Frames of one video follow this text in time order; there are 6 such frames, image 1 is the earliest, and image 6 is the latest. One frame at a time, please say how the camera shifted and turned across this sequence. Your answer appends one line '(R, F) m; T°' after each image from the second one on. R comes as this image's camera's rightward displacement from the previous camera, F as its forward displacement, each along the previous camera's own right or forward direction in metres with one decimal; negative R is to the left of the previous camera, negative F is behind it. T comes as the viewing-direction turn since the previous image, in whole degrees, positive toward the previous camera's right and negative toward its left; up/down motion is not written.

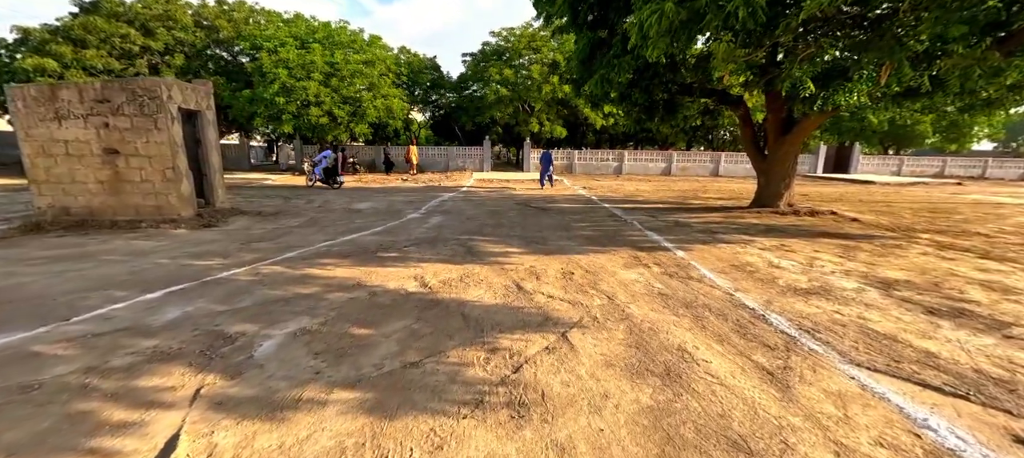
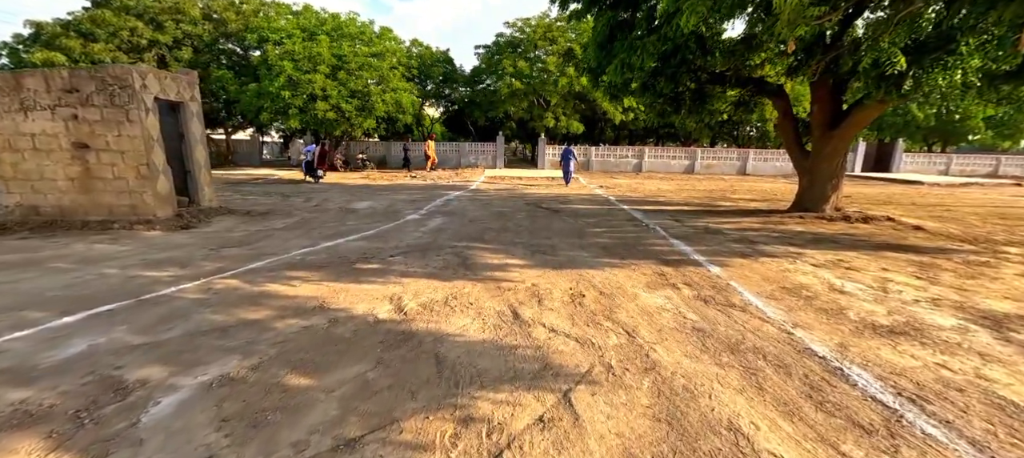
(+0.2, +0.8) m; -2°
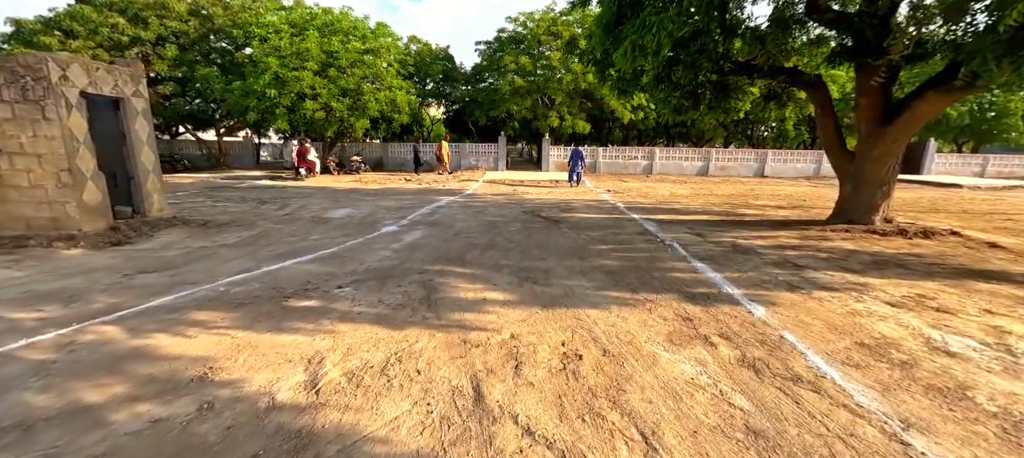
(+0.3, +1.1) m; -1°
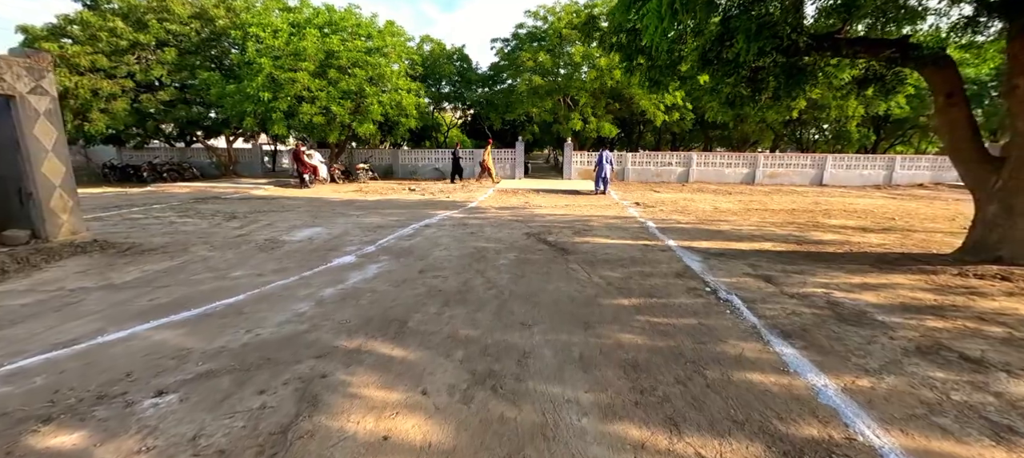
(+0.5, +1.8) m; -4°
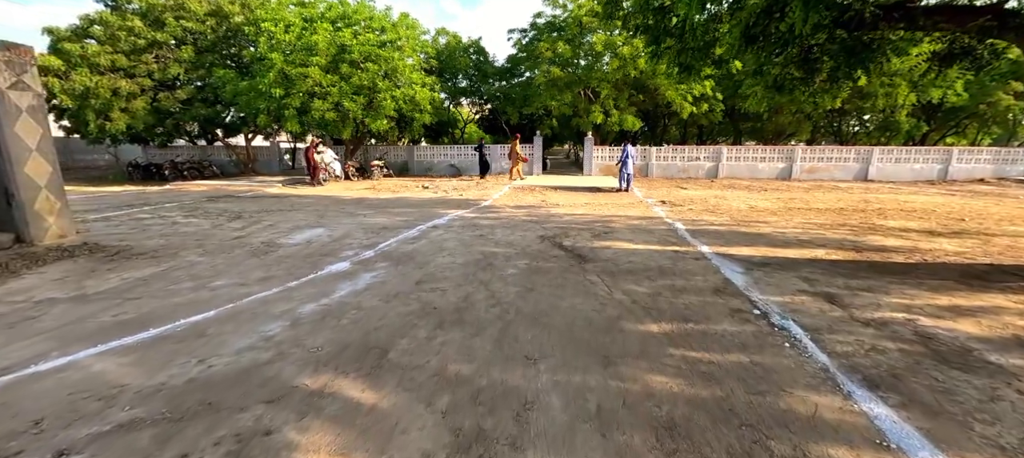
(+0.1, +0.6) m; -3°
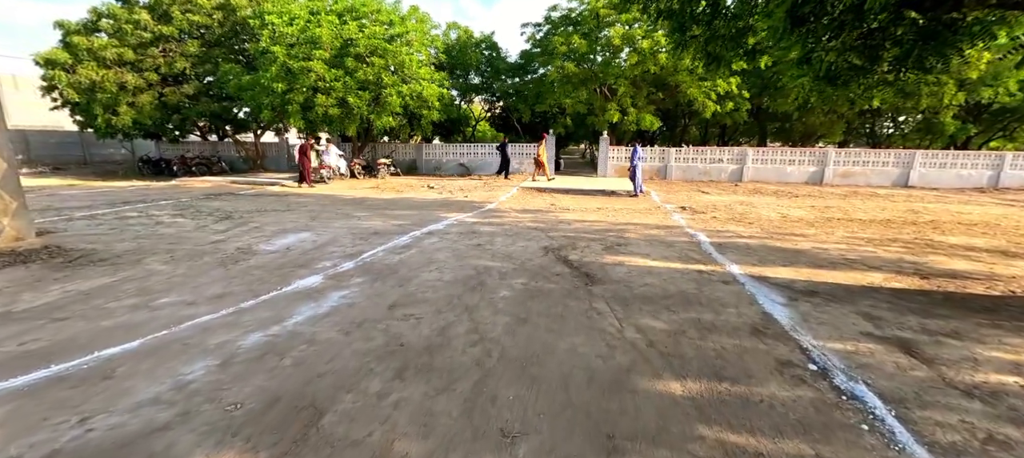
(+0.2, +0.7) m; -2°
